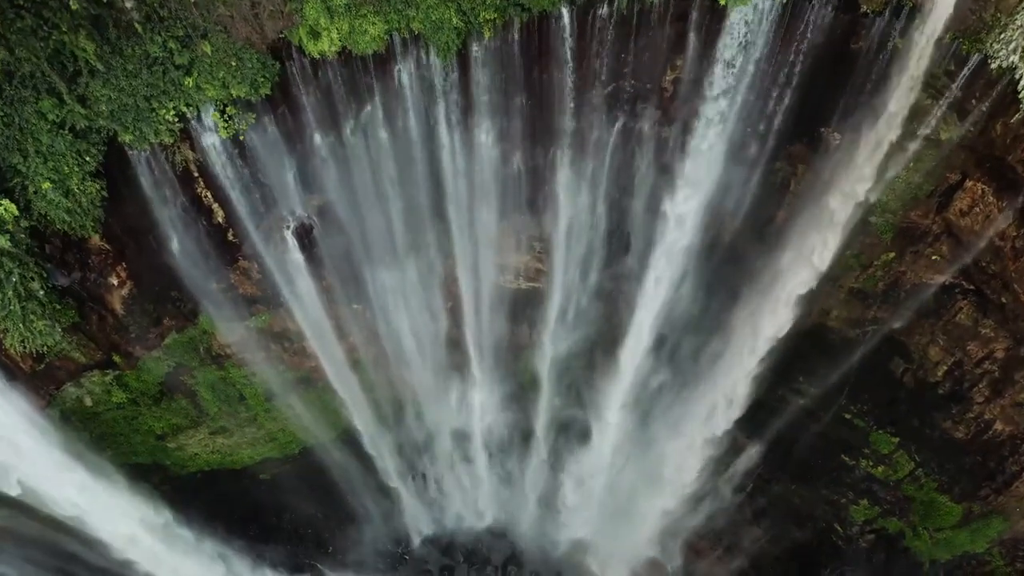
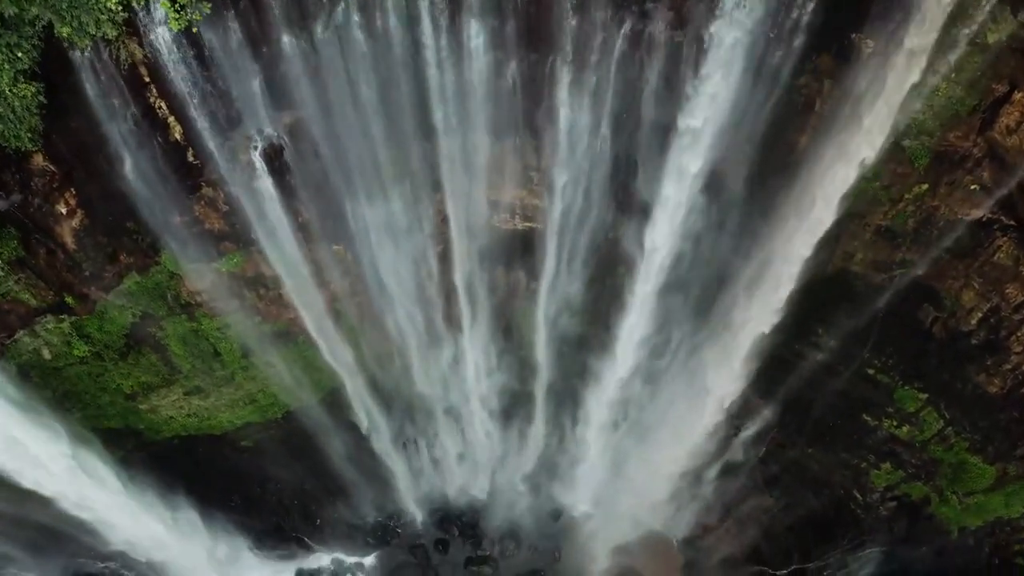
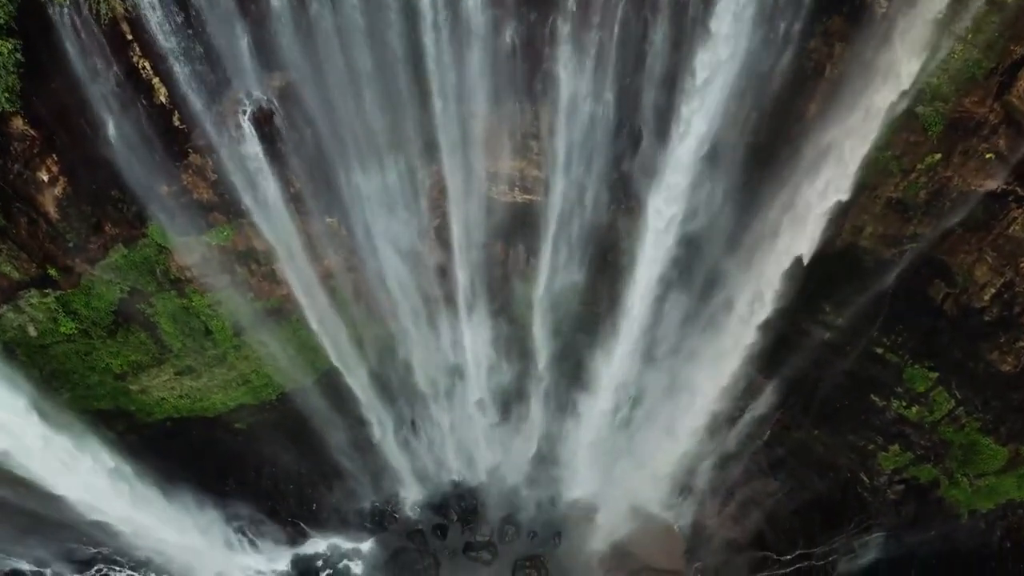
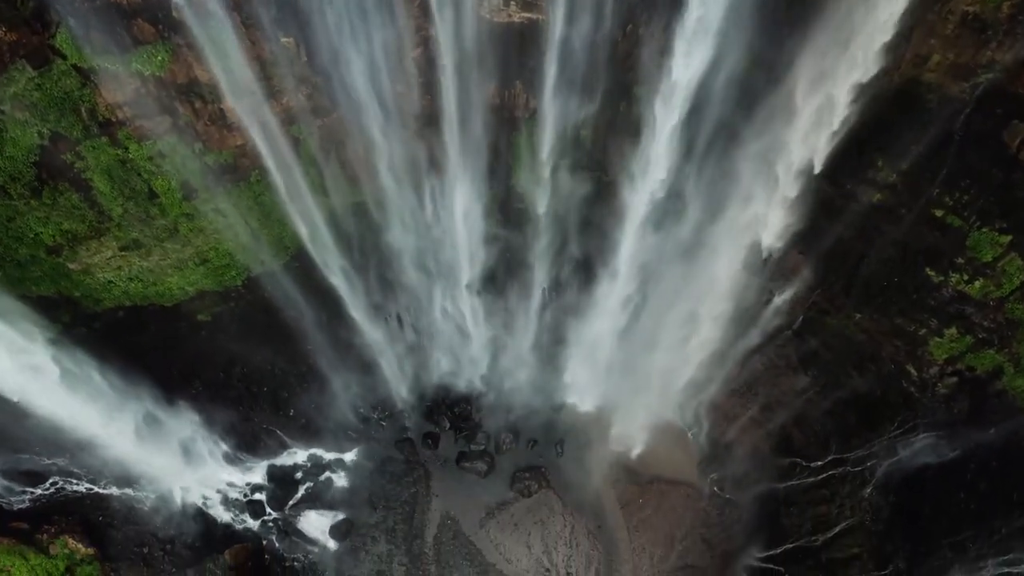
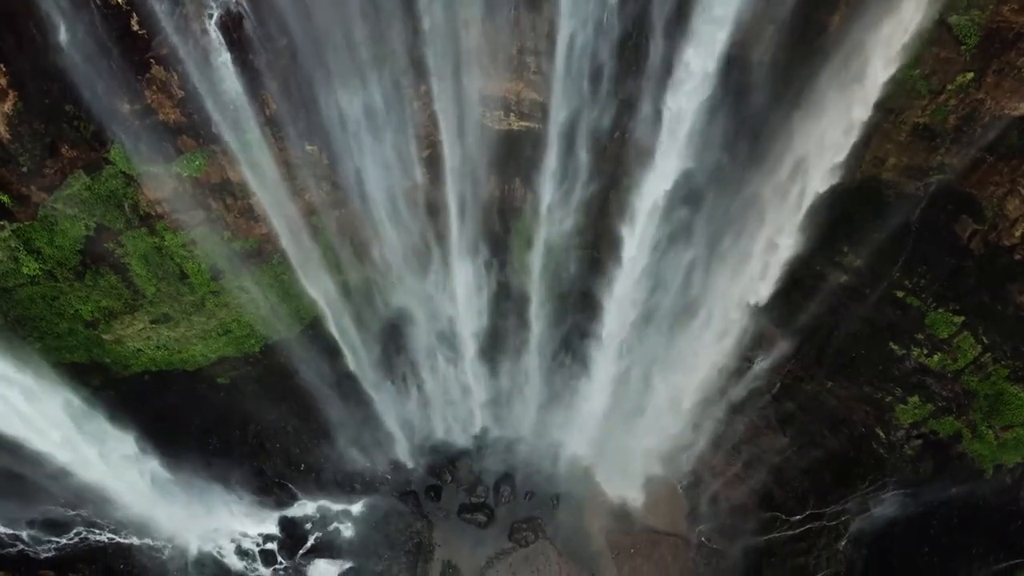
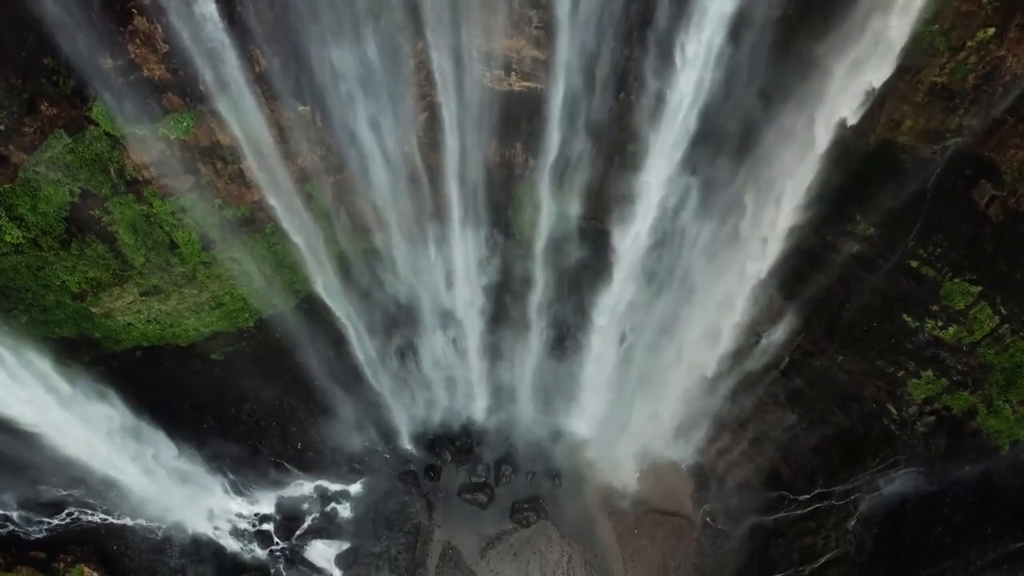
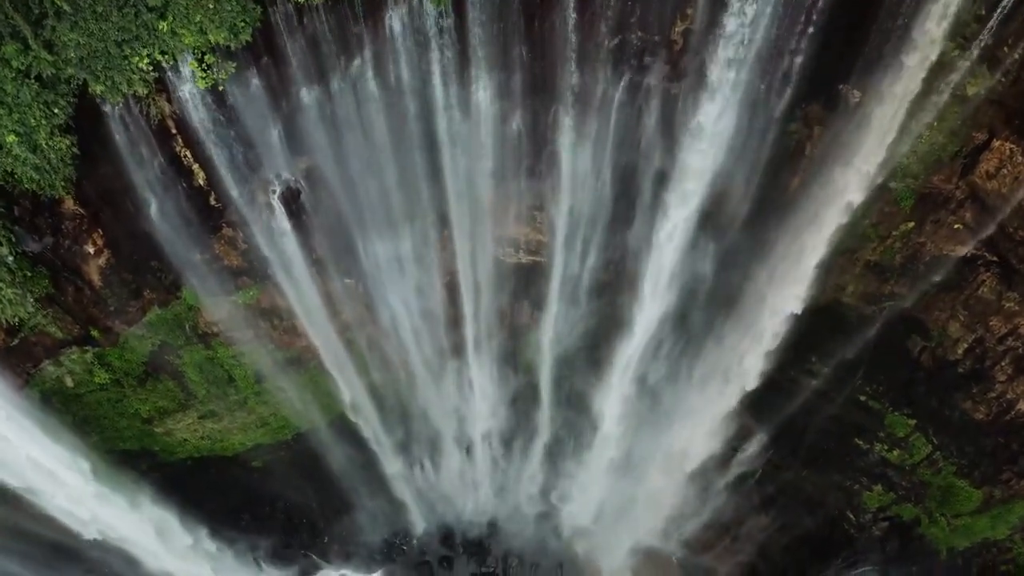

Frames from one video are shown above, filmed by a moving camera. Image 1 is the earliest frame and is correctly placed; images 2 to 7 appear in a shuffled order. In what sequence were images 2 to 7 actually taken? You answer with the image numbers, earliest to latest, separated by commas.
7, 2, 3, 5, 6, 4
